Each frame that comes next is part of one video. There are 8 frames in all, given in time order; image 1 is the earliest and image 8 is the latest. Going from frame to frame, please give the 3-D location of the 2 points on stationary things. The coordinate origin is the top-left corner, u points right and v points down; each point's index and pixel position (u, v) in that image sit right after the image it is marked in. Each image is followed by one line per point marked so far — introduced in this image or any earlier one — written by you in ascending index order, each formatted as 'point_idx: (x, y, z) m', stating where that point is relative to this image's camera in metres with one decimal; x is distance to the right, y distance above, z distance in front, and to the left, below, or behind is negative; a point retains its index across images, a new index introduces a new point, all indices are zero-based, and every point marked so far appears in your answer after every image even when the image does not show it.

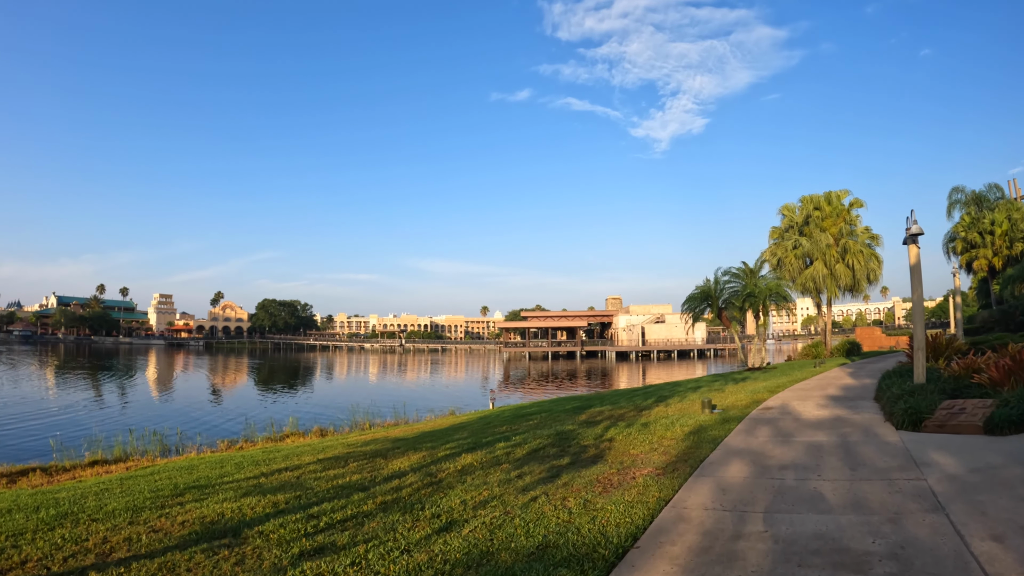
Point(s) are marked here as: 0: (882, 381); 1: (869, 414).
0: (+8.7, -2.2, +13.4) m
1: (+6.7, -2.4, +10.7) m
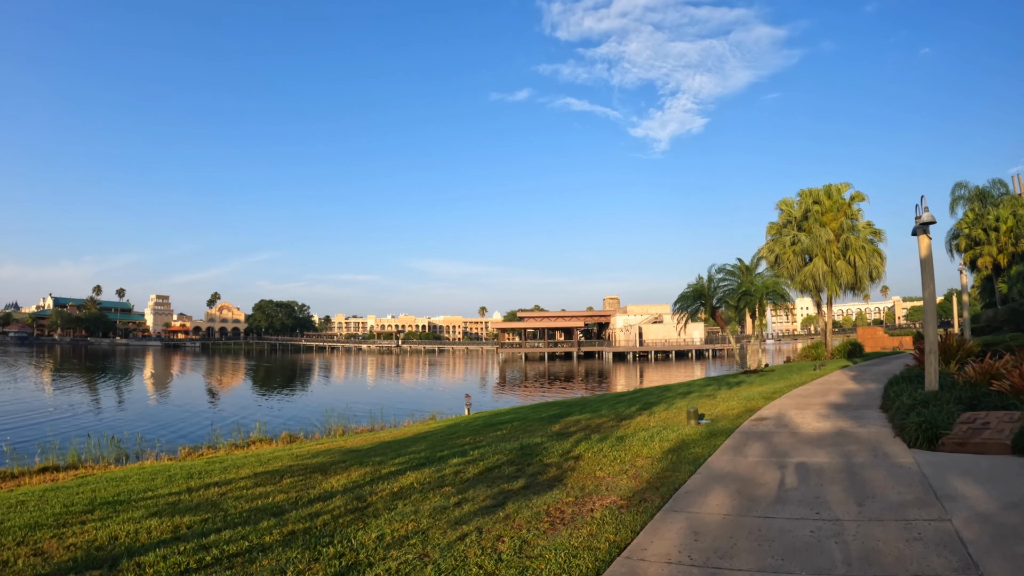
0: (+8.0, -2.1, +12.1) m
1: (+6.0, -2.3, +9.4) m
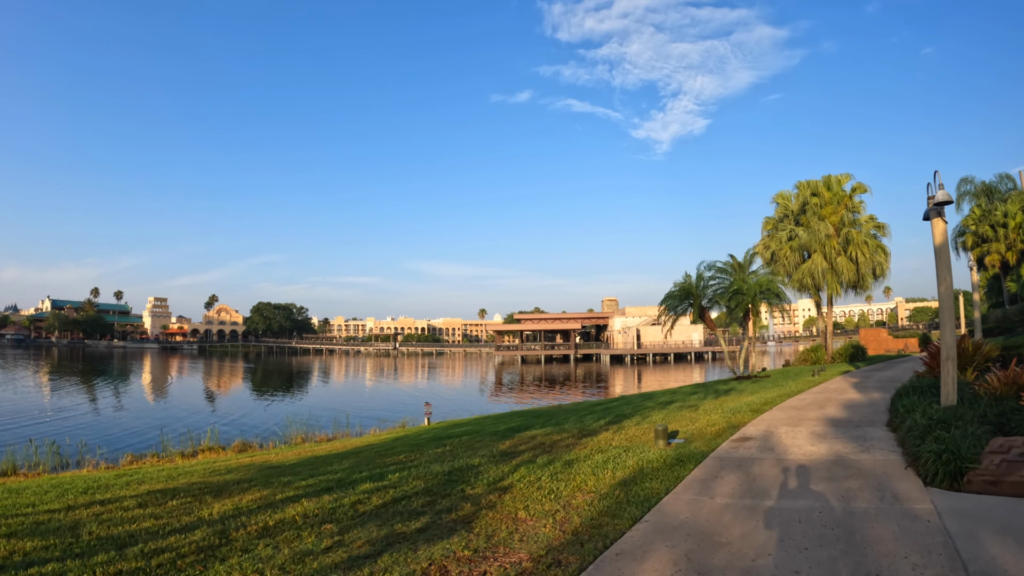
0: (+6.9, -2.0, +10.2) m
1: (+4.9, -2.2, +7.5) m
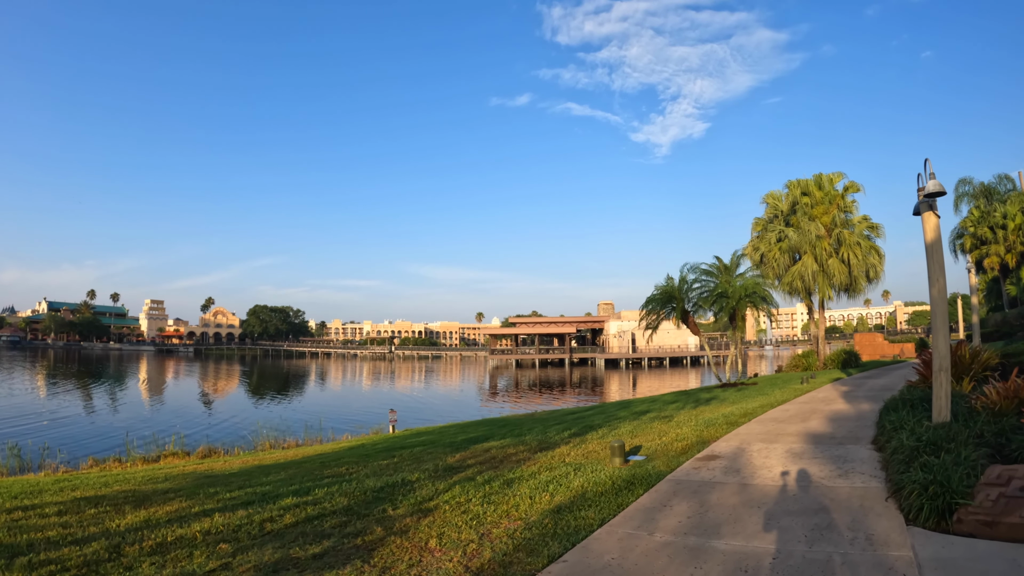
0: (+6.1, -2.1, +9.3) m
1: (+4.0, -2.2, +6.6) m
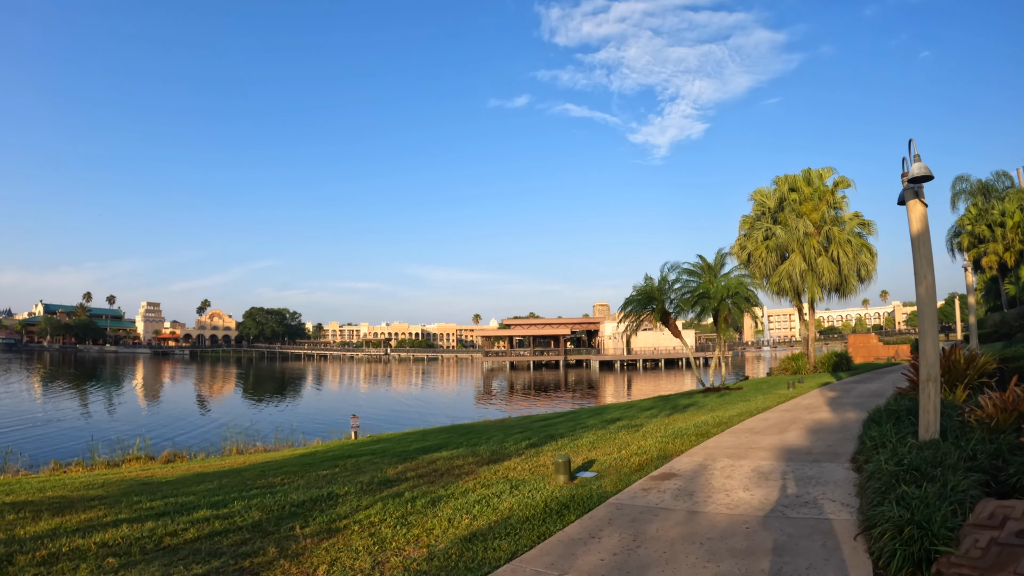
0: (+5.2, -2.0, +8.3) m
1: (+3.1, -2.2, +5.6) m
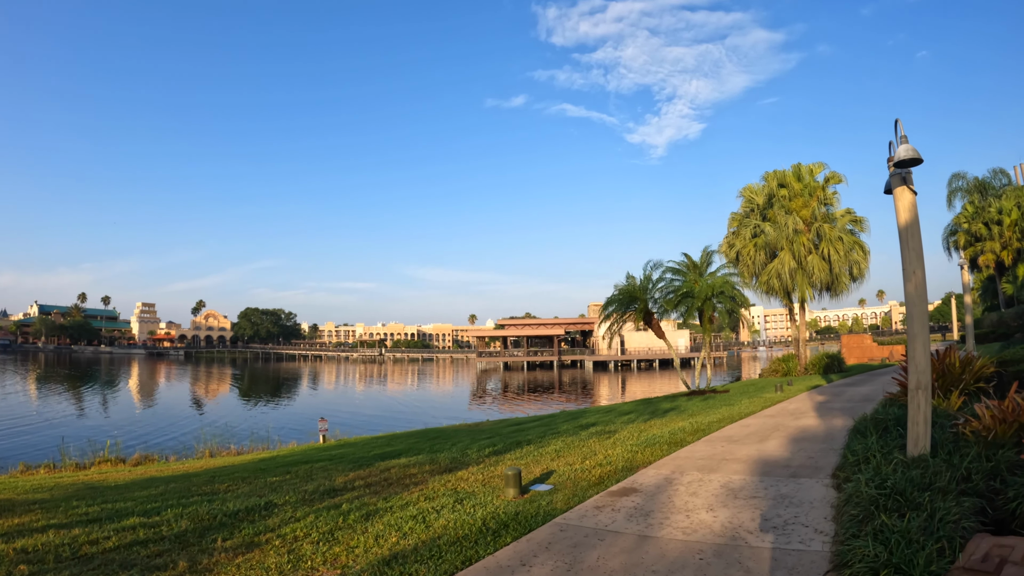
0: (+4.5, -2.0, +7.6) m
1: (+2.5, -2.1, +4.9) m
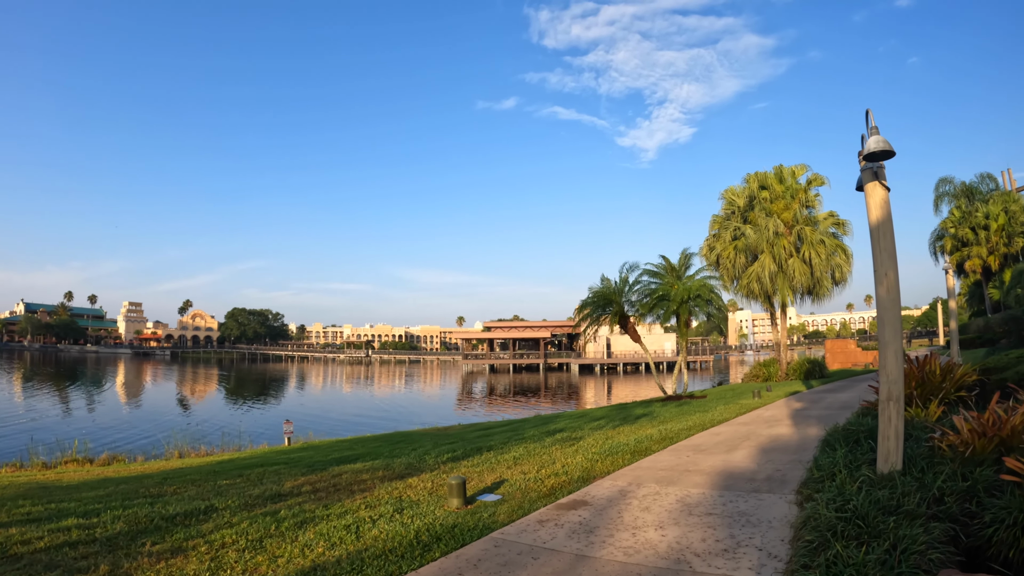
0: (+3.8, -2.0, +7.1) m
1: (+1.9, -2.1, +4.4) m
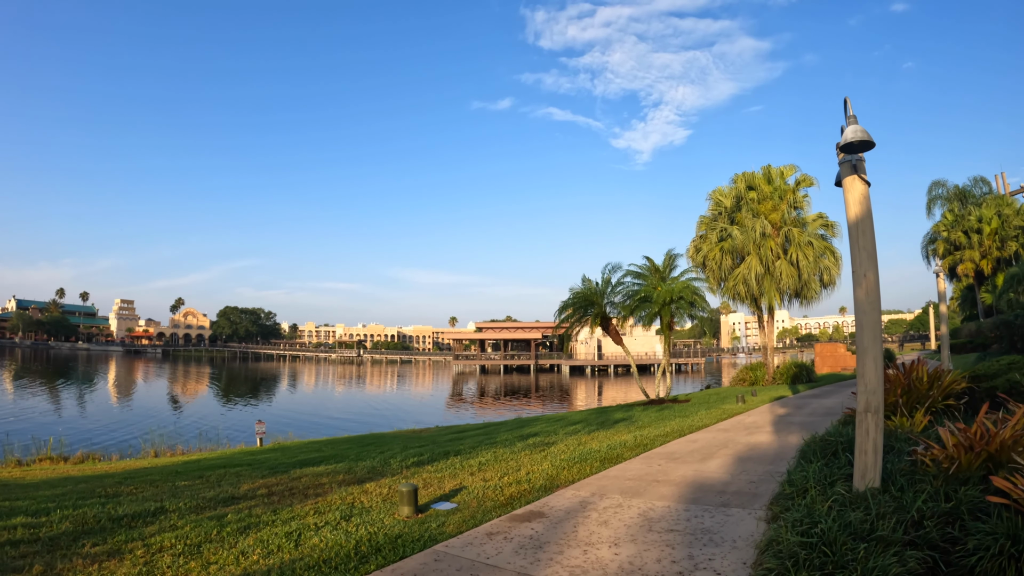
0: (+3.3, -2.1, +6.7) m
1: (+1.4, -2.1, +3.9) m
